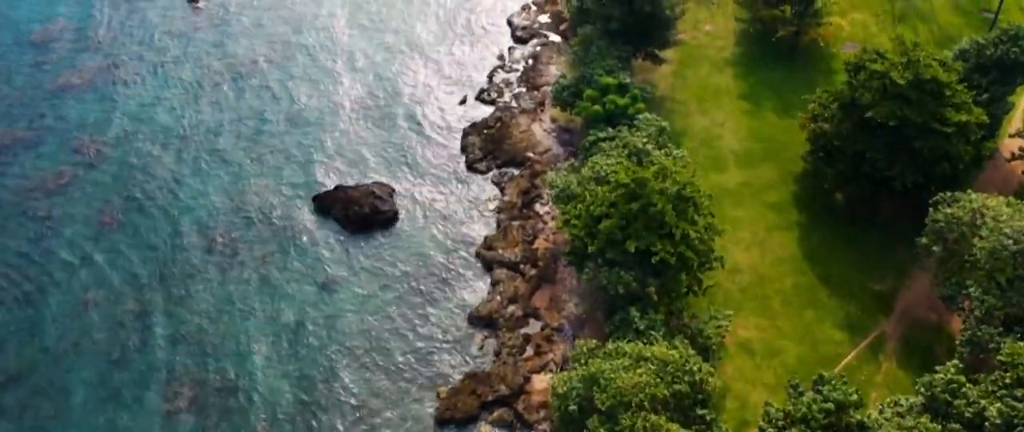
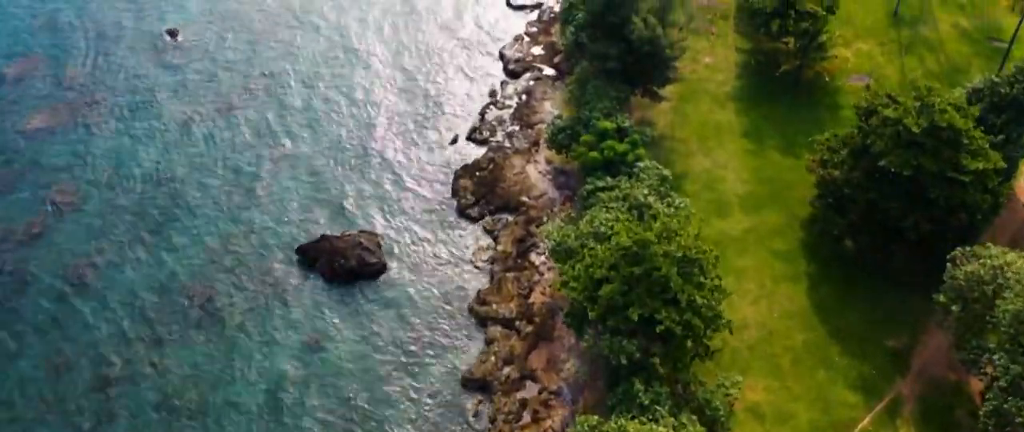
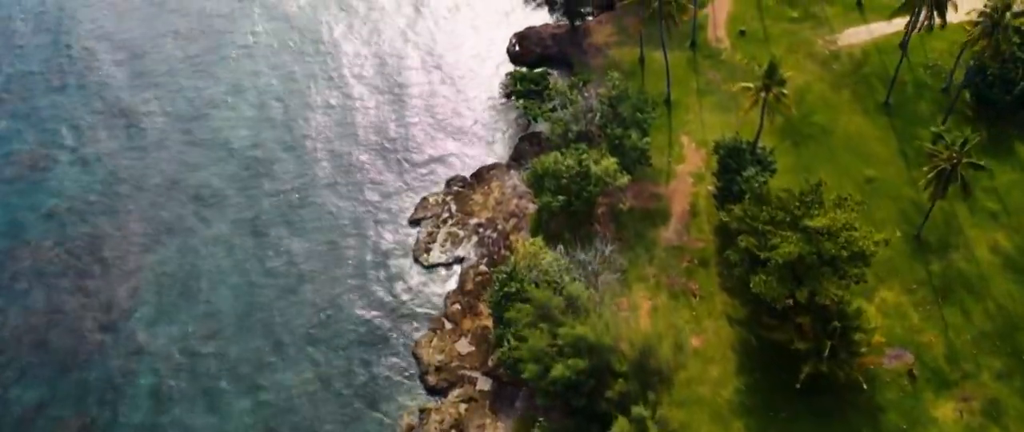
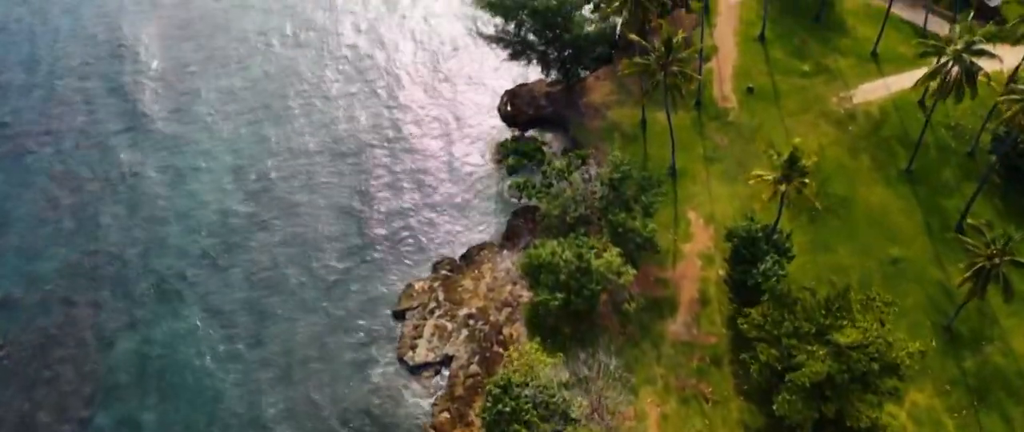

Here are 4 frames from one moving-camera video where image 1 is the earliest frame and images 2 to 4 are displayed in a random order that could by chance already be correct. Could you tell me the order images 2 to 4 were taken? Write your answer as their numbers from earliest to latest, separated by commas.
2, 3, 4
